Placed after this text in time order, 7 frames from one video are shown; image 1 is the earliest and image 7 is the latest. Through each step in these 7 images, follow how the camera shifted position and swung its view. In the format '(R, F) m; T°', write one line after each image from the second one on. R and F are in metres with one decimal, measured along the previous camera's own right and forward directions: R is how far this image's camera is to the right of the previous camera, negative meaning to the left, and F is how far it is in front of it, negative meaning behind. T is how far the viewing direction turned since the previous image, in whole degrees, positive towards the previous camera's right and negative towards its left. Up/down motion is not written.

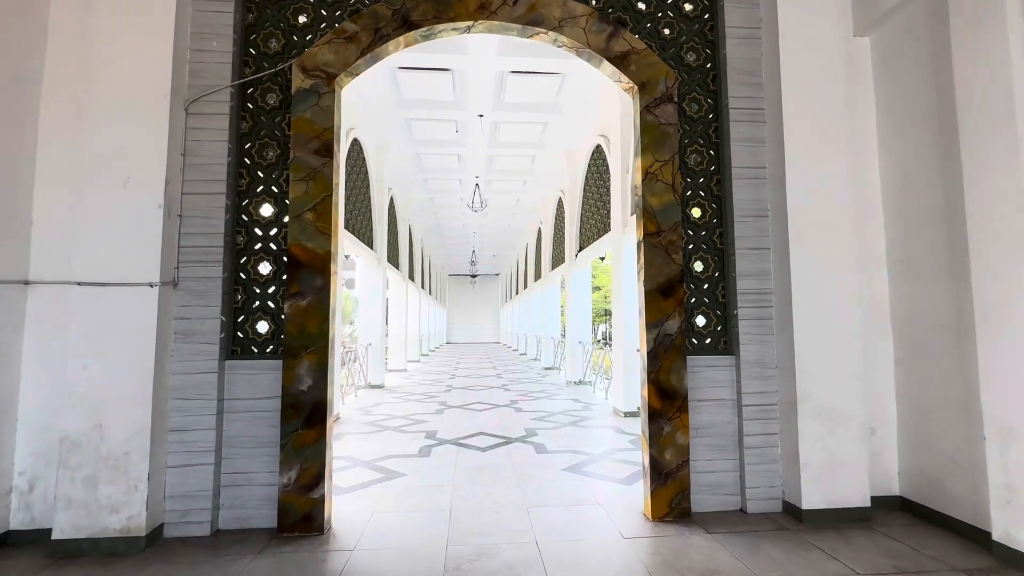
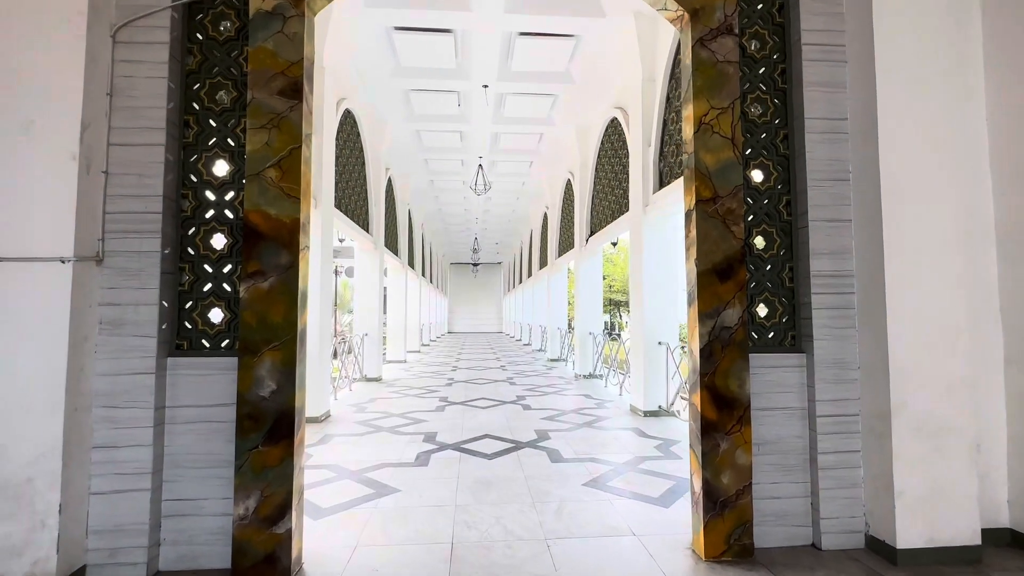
(-0.1, +0.5) m; 0°
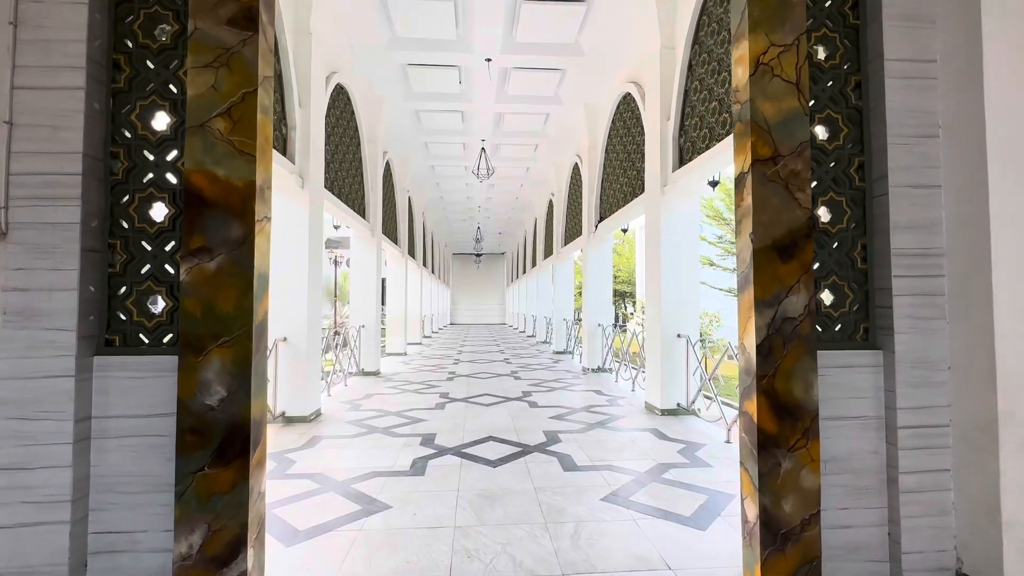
(0.0, +0.4) m; 0°
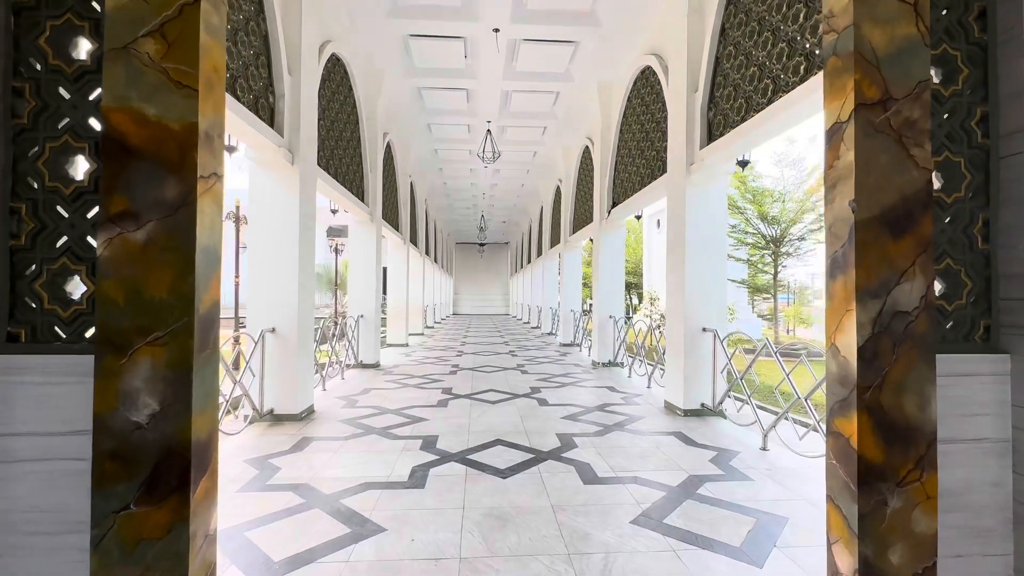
(-0.1, +0.4) m; 0°
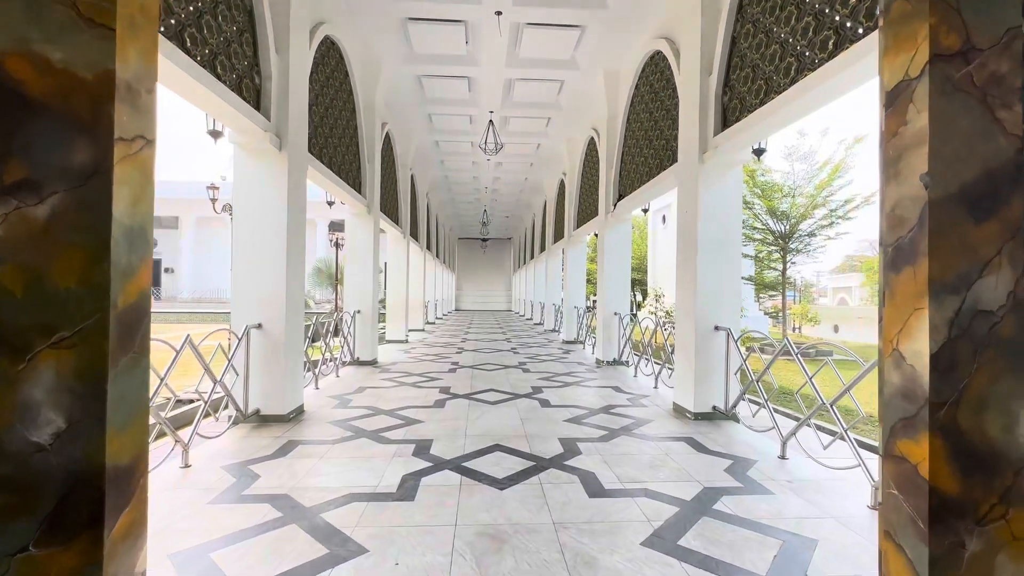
(0.0, +0.2) m; 0°
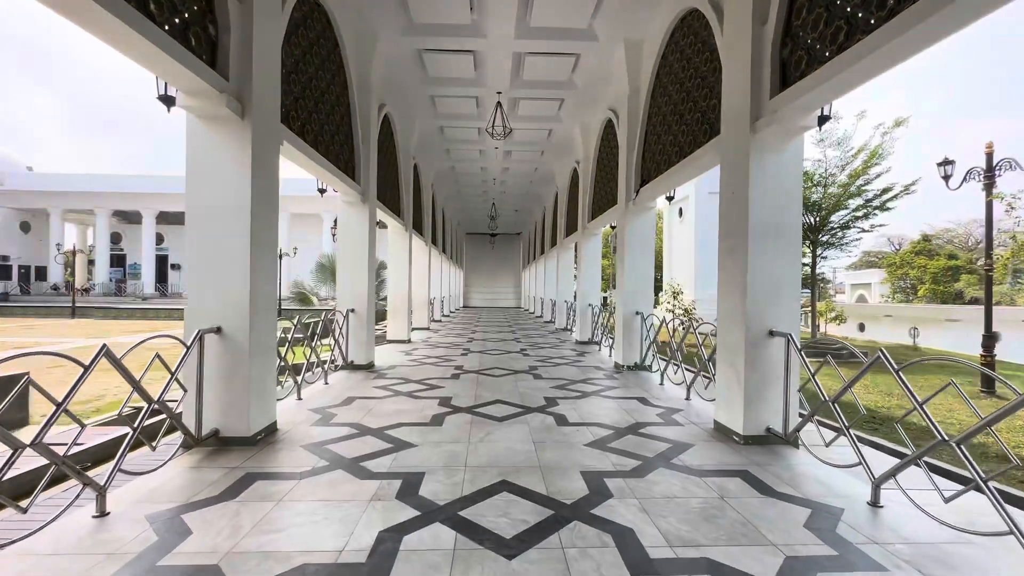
(0.0, +0.7) m; -1°
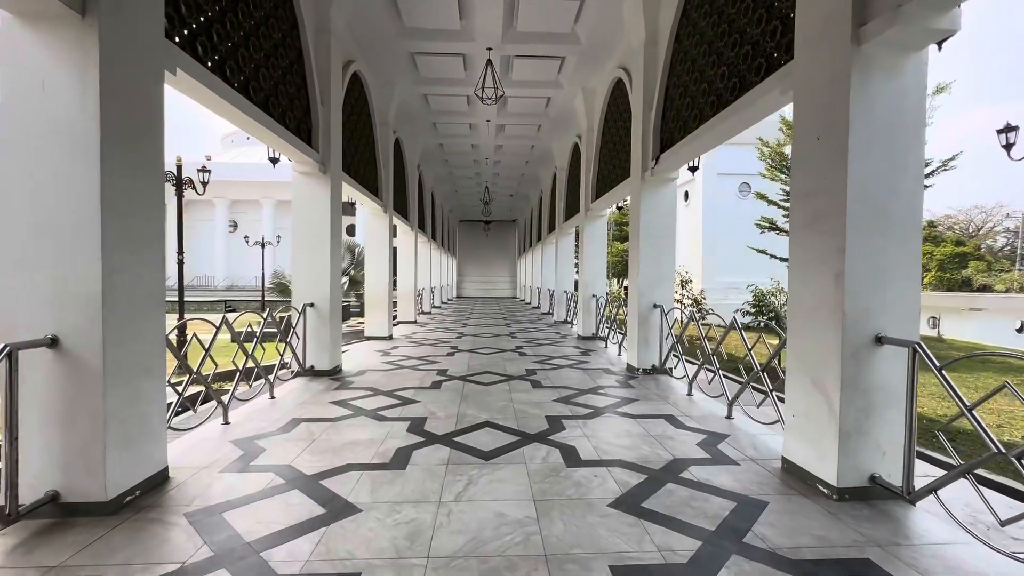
(0.0, +1.0) m; +1°
